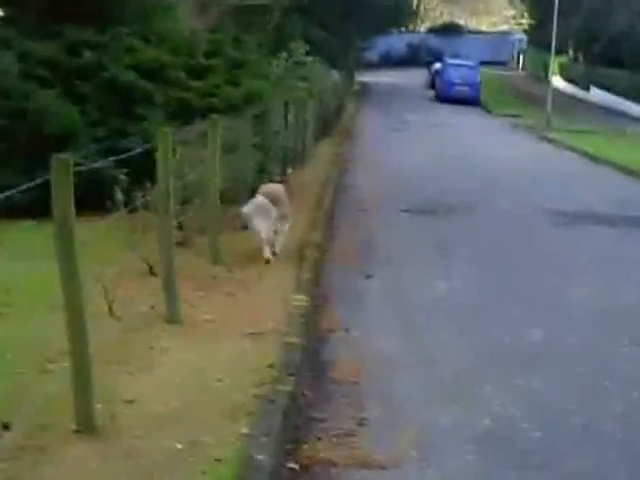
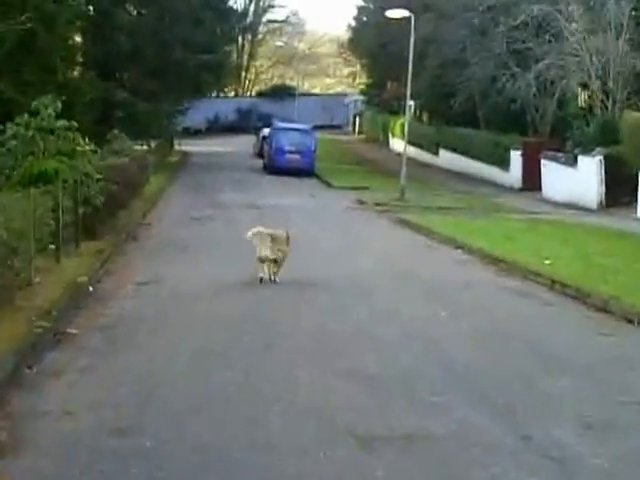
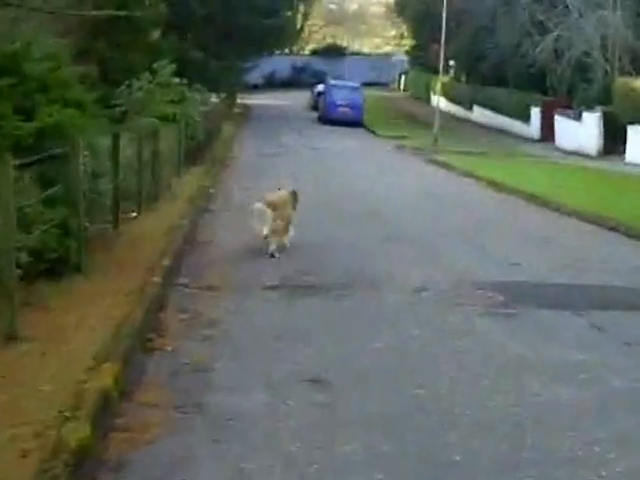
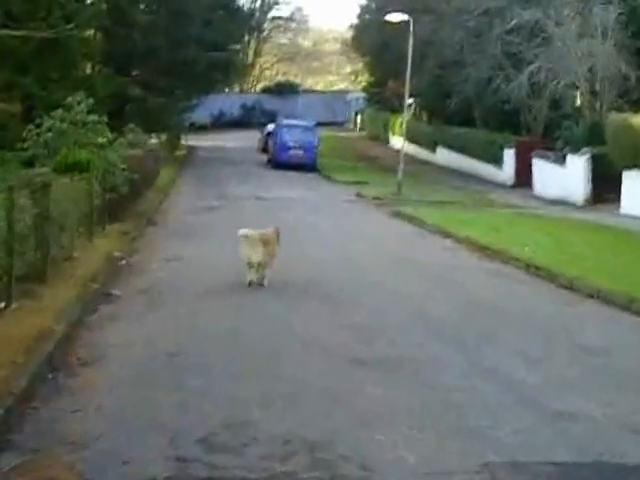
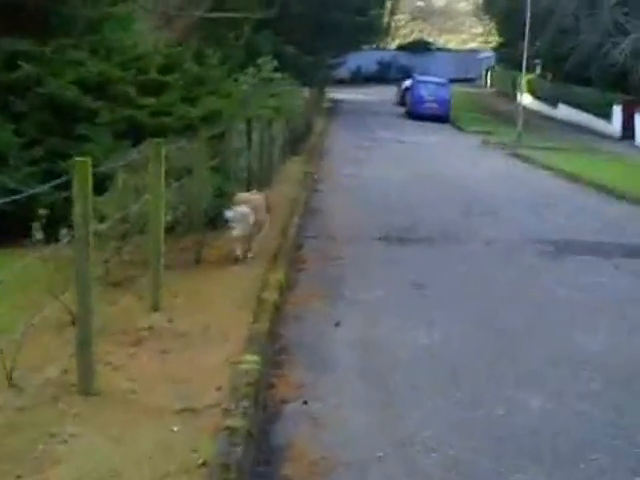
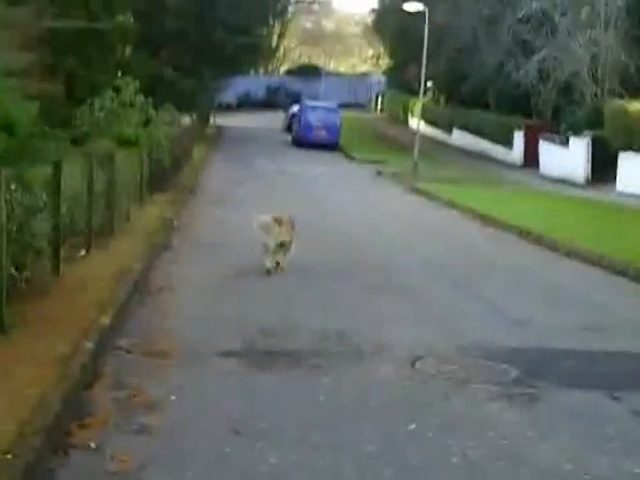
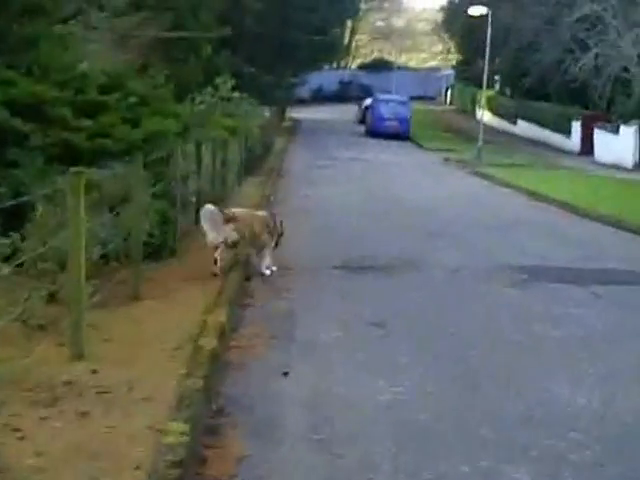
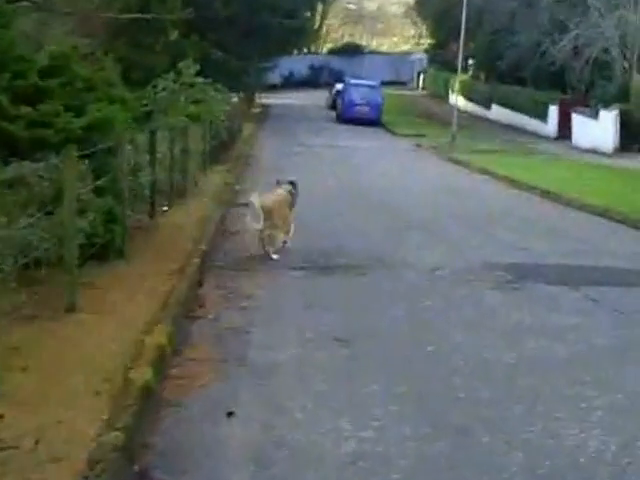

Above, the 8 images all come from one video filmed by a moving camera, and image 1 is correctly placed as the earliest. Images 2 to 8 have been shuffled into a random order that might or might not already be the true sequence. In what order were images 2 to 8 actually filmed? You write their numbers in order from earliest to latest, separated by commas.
5, 7, 8, 3, 6, 4, 2
